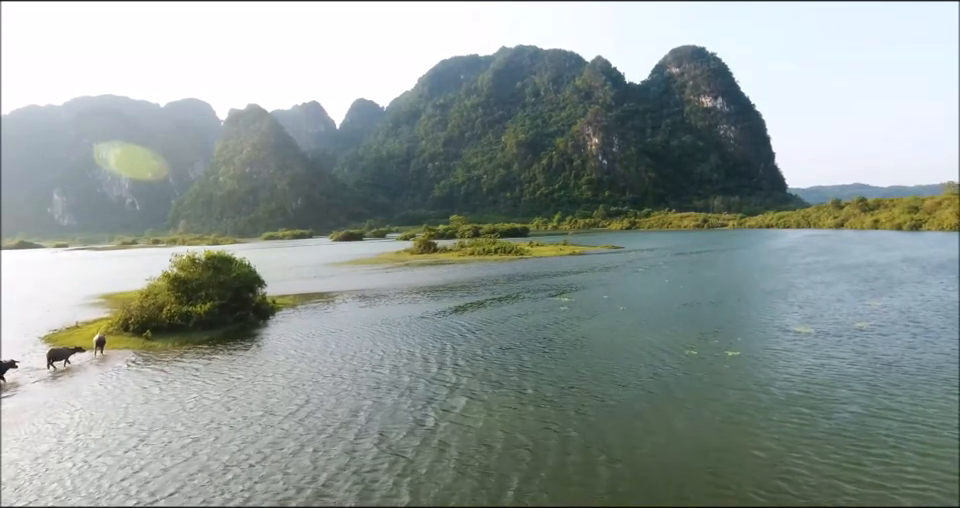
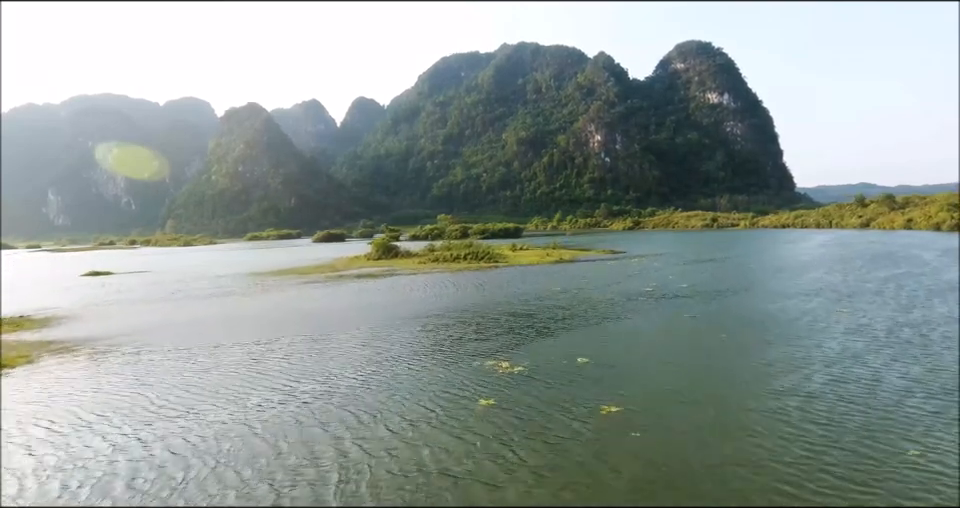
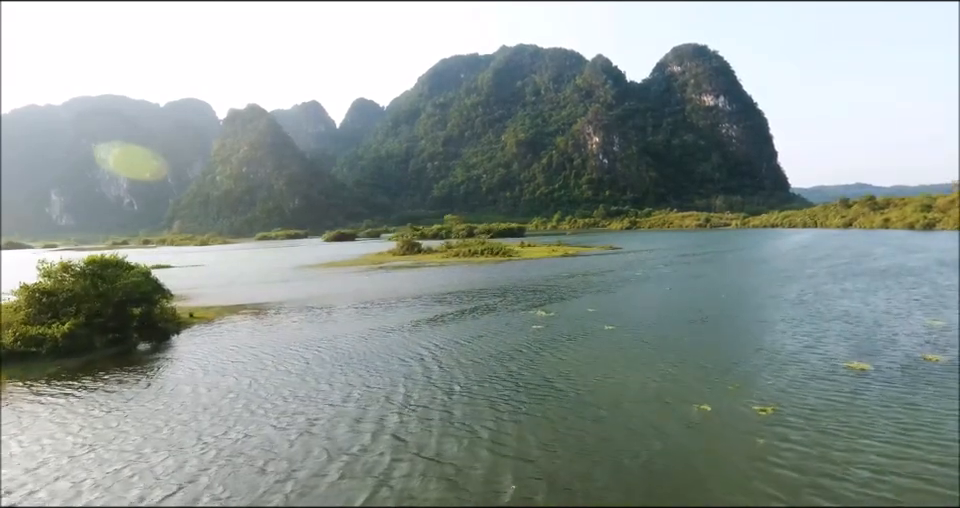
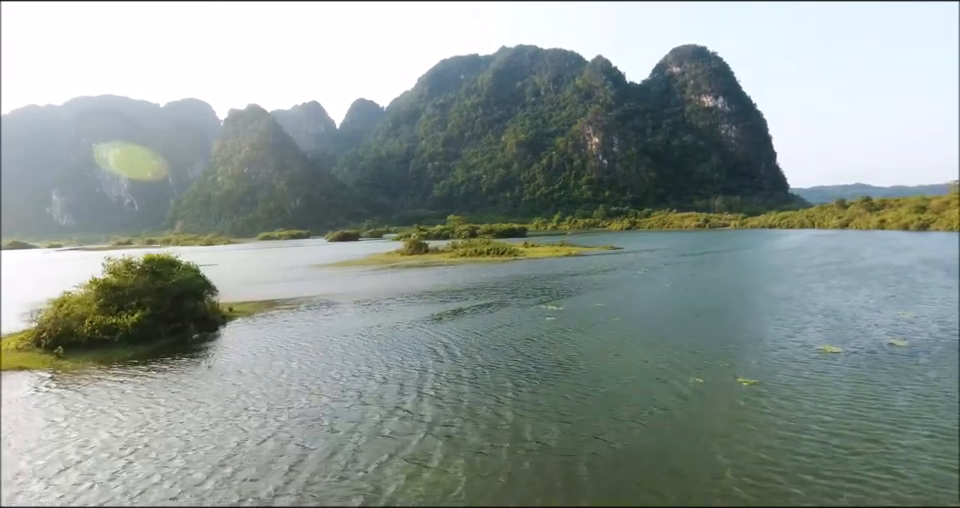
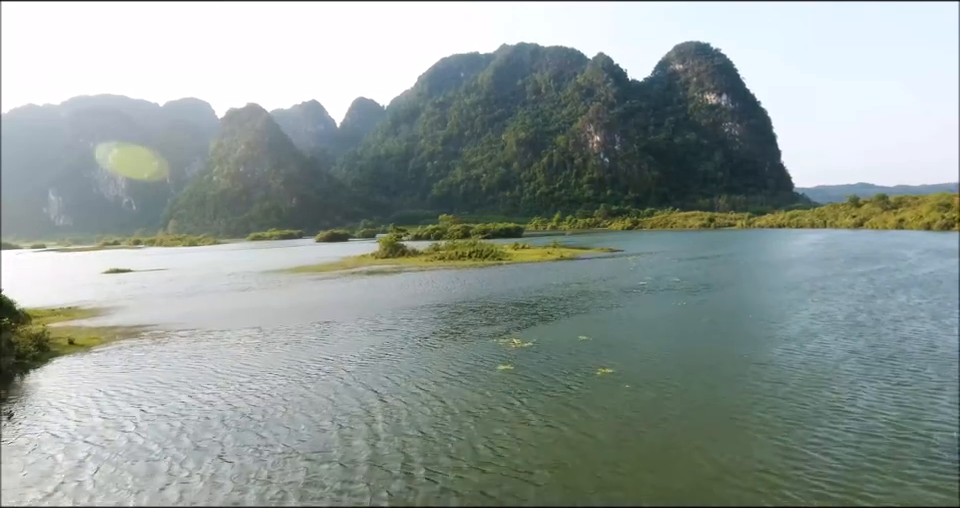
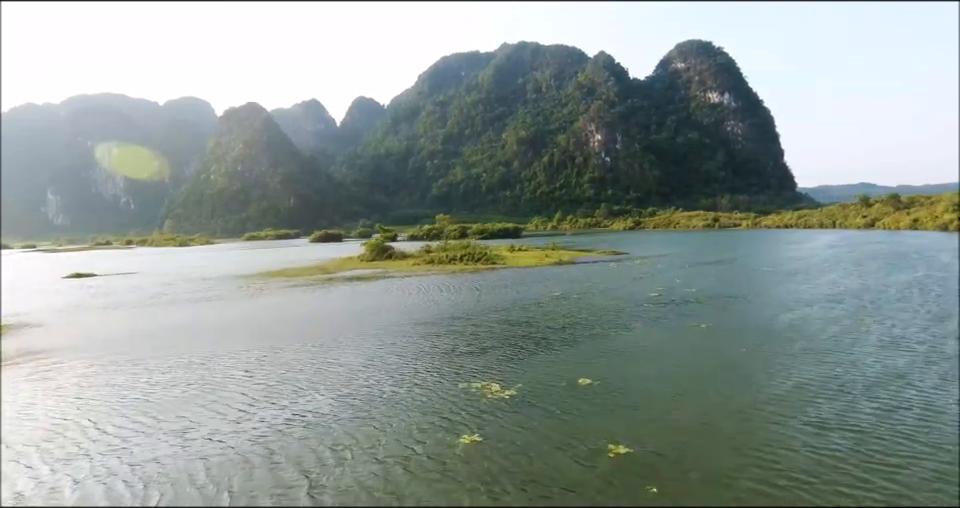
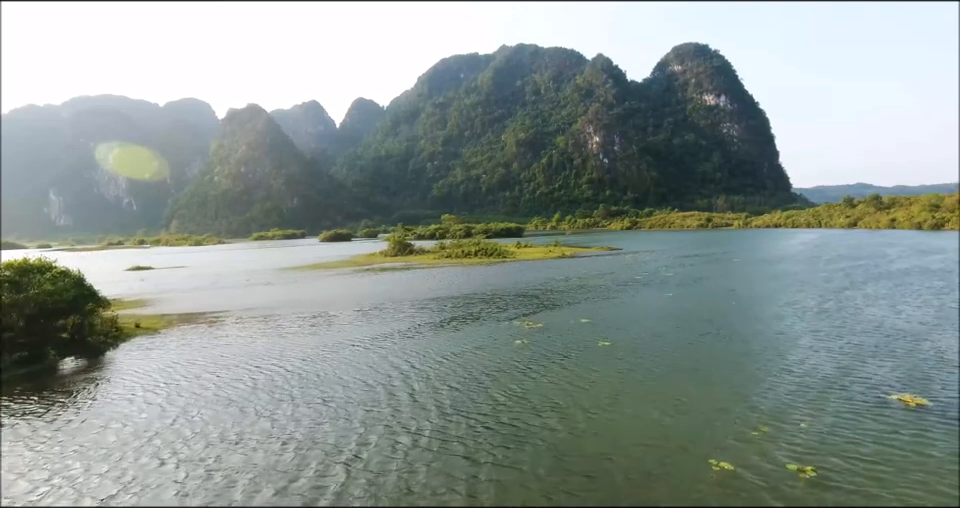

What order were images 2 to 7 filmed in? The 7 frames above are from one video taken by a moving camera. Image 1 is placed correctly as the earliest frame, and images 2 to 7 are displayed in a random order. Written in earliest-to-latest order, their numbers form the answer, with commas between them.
4, 3, 7, 5, 2, 6
